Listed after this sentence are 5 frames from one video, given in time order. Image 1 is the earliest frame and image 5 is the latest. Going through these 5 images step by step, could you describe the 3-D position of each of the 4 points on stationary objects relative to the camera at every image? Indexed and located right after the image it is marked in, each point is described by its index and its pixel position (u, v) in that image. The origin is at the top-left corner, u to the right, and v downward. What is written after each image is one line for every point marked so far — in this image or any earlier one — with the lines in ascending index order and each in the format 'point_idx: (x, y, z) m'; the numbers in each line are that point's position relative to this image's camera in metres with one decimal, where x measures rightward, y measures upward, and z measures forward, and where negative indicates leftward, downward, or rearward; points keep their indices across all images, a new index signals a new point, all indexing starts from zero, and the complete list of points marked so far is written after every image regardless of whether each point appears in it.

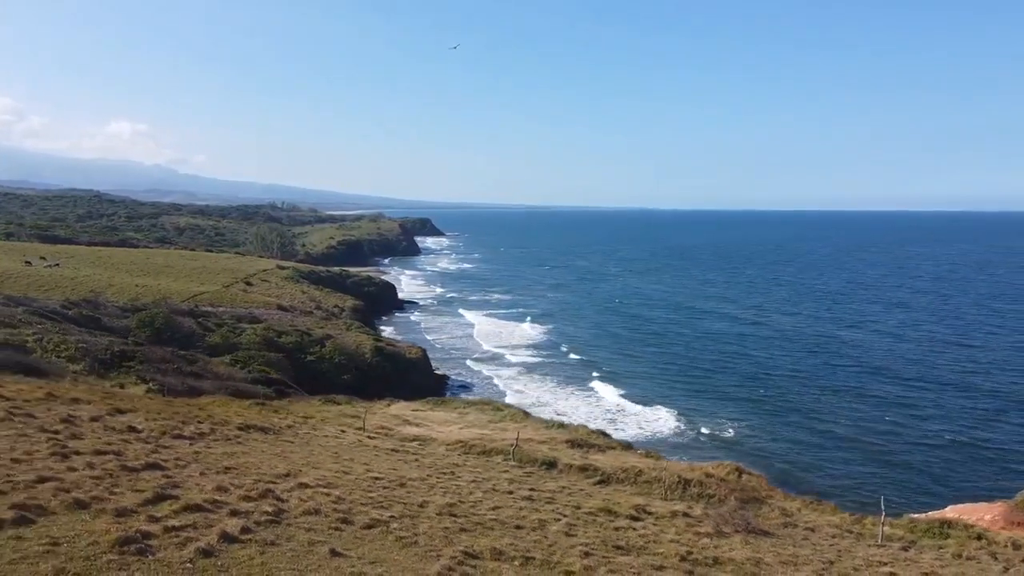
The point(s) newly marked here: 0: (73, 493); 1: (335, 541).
0: (-7.9, -3.8, +12.0) m
1: (-3.1, -4.6, +11.8) m
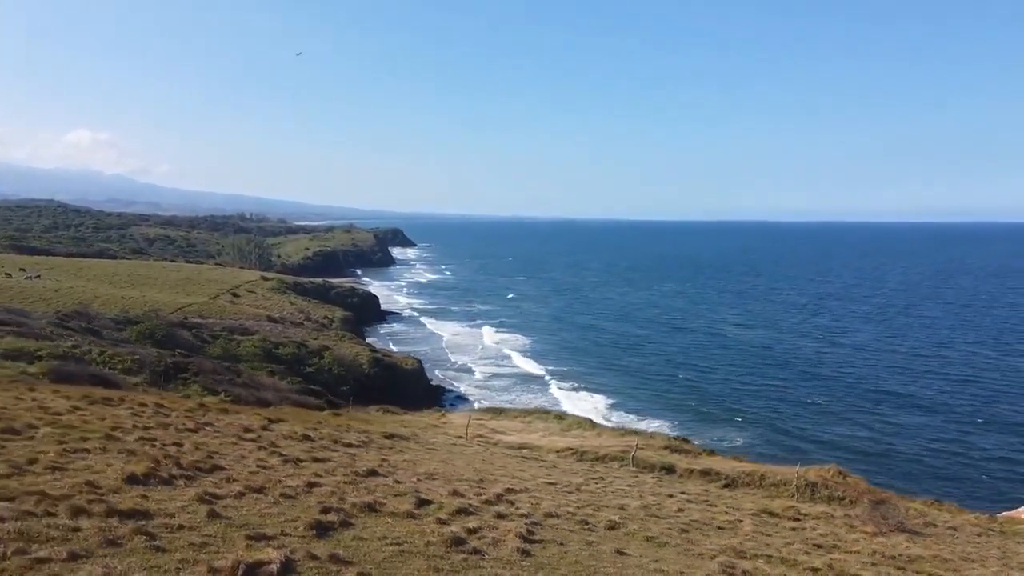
0: (-3.0, -3.9, +12.2) m
1: (+1.8, -4.8, +12.3) m
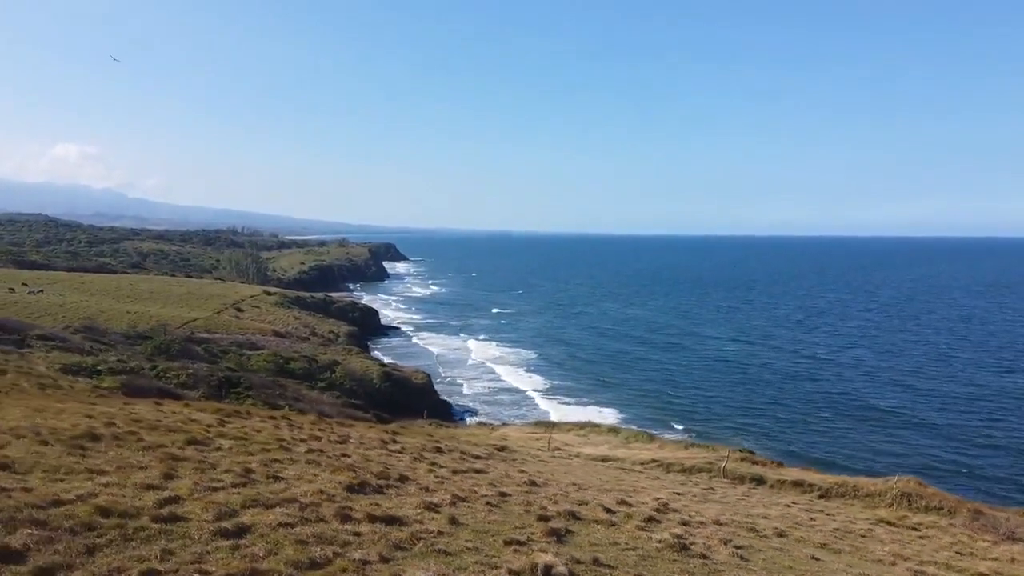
0: (+0.7, -4.2, +12.6) m
1: (+5.5, -5.1, +12.7) m
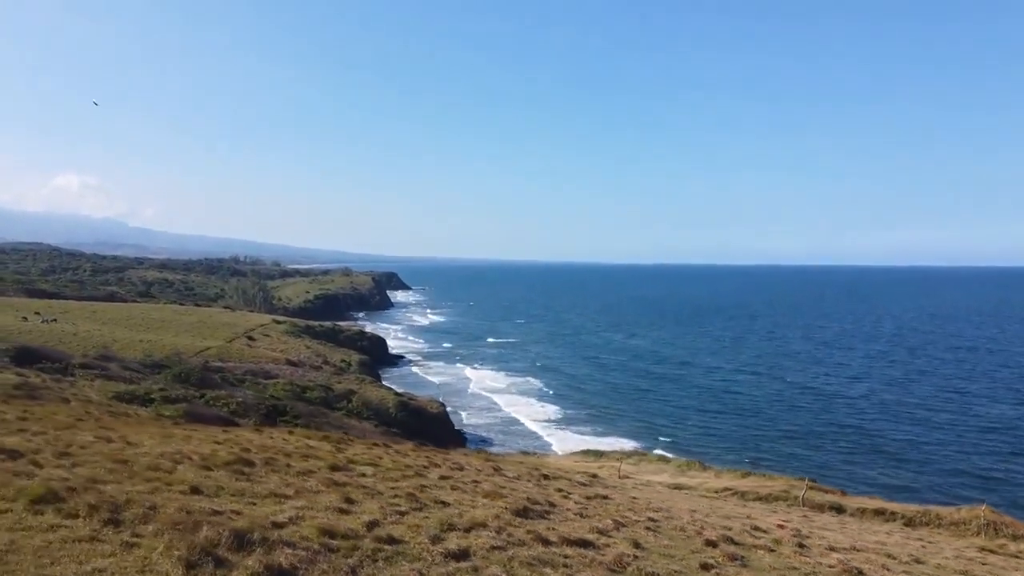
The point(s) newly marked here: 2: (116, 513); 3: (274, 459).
0: (+3.7, -4.8, +12.8) m
1: (+8.5, -5.6, +12.7) m
2: (-5.7, -3.2, +9.3) m
3: (-5.3, -3.8, +14.3) m
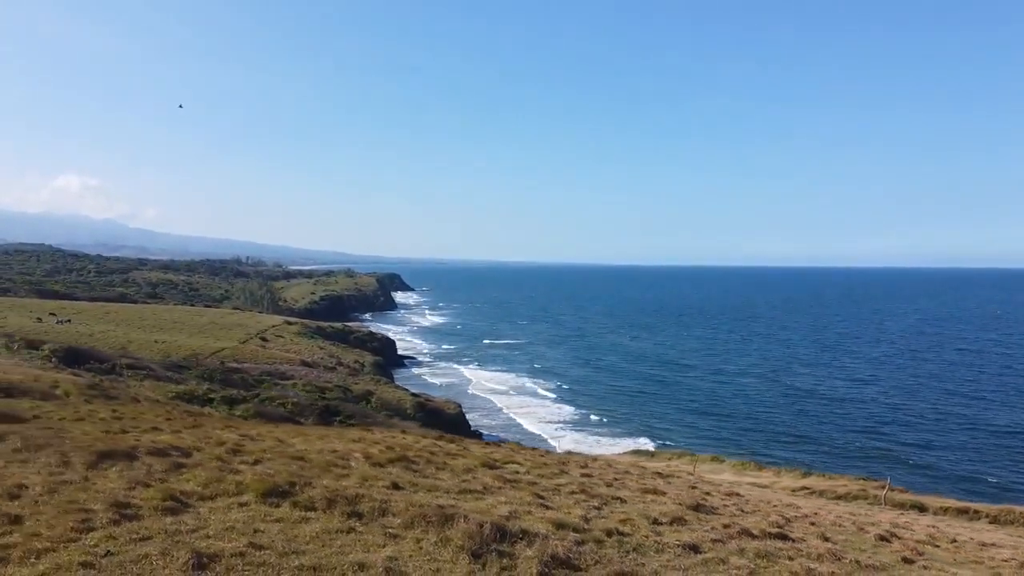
0: (+7.0, -4.8, +13.1) m
1: (+11.8, -5.7, +13.0) m
2: (-2.4, -3.3, +9.7) m
3: (-2.0, -3.9, +14.7) m
